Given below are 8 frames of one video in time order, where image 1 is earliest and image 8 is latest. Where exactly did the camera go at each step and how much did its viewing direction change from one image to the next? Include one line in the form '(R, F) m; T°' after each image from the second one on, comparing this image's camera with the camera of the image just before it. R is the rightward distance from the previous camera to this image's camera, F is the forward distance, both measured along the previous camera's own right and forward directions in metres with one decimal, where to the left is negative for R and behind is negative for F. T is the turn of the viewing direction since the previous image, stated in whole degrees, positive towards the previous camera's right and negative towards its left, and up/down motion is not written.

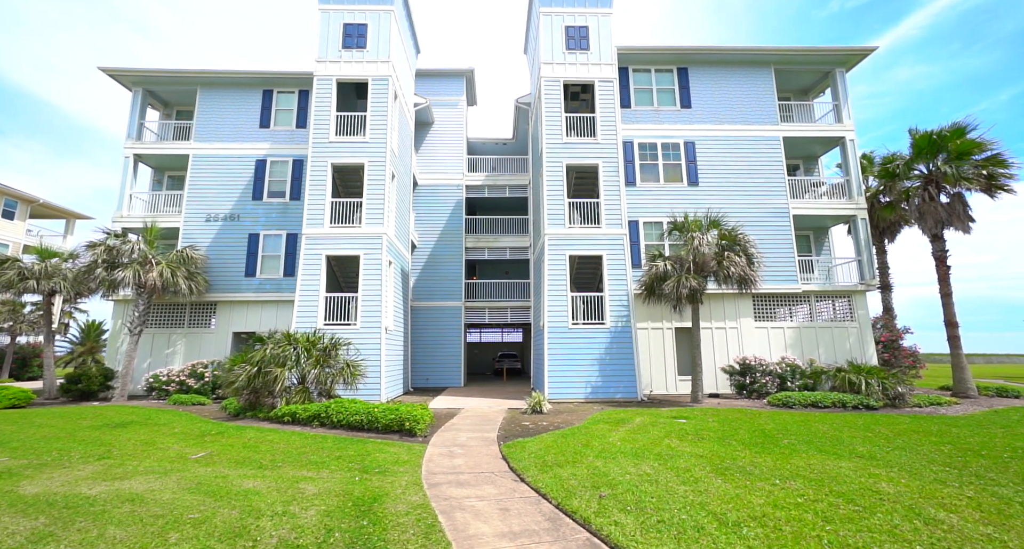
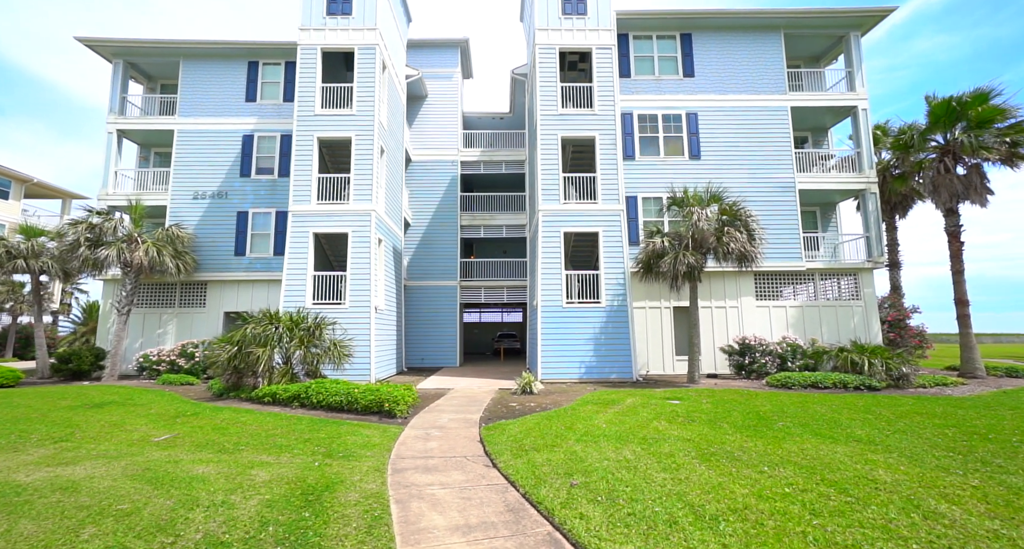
(+0.4, +0.4) m; -1°
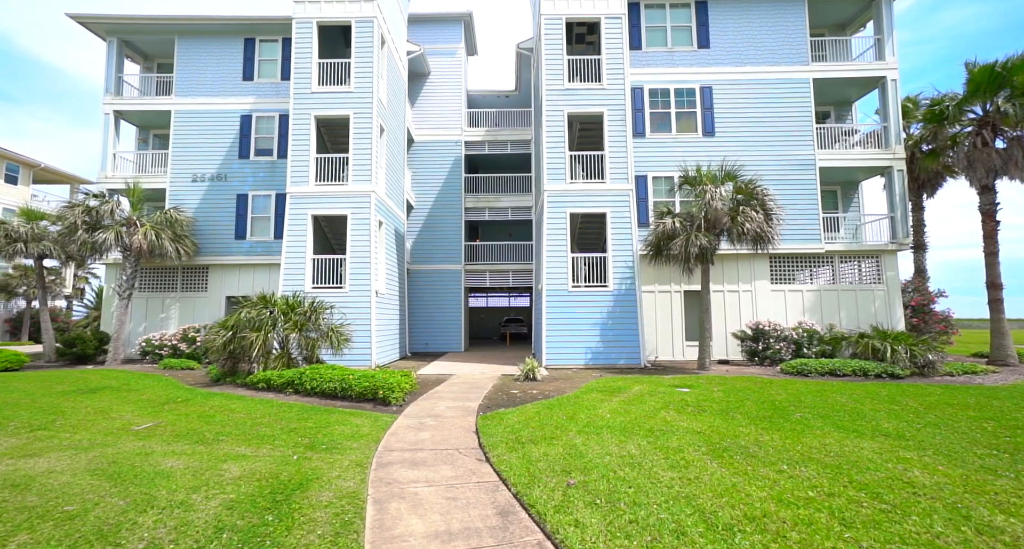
(+0.2, +0.4) m; -1°
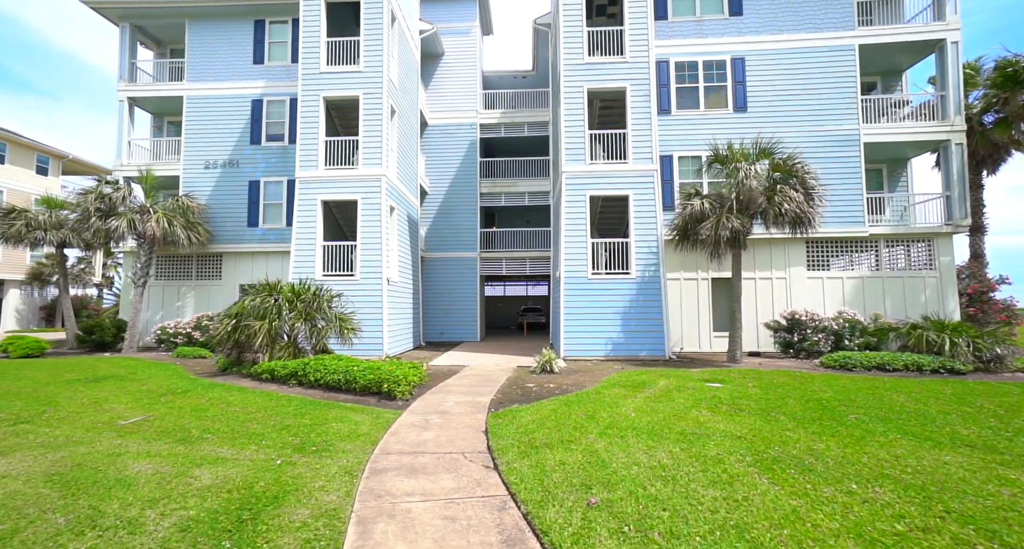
(+0.1, +0.6) m; -2°
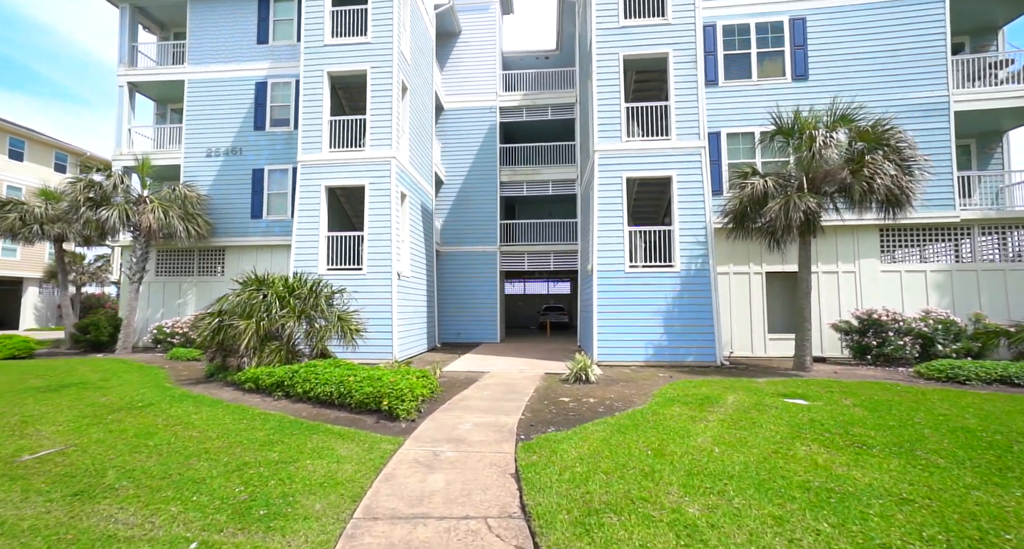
(-0.2, +1.4) m; -2°
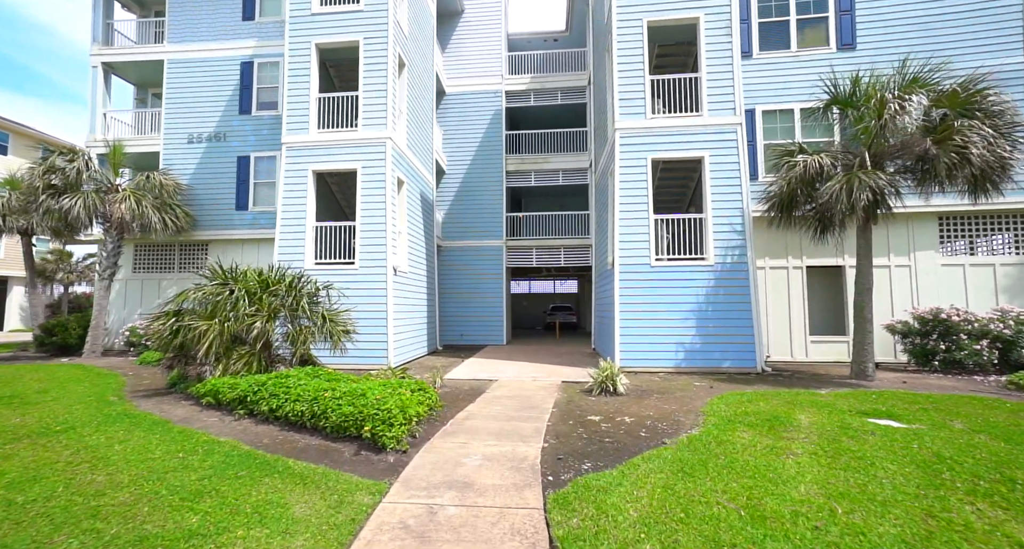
(-0.2, +1.2) m; 0°
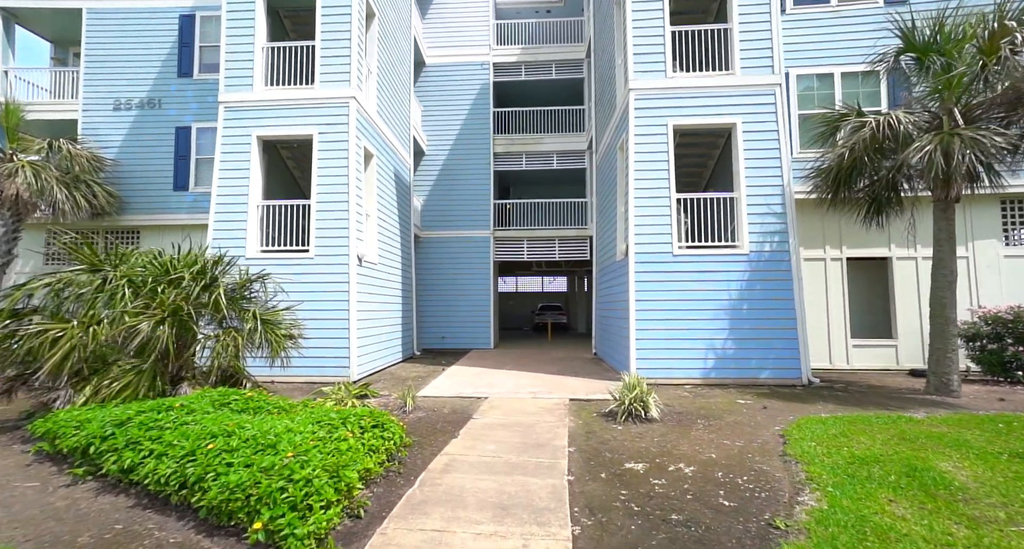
(-0.2, +1.8) m; +2°
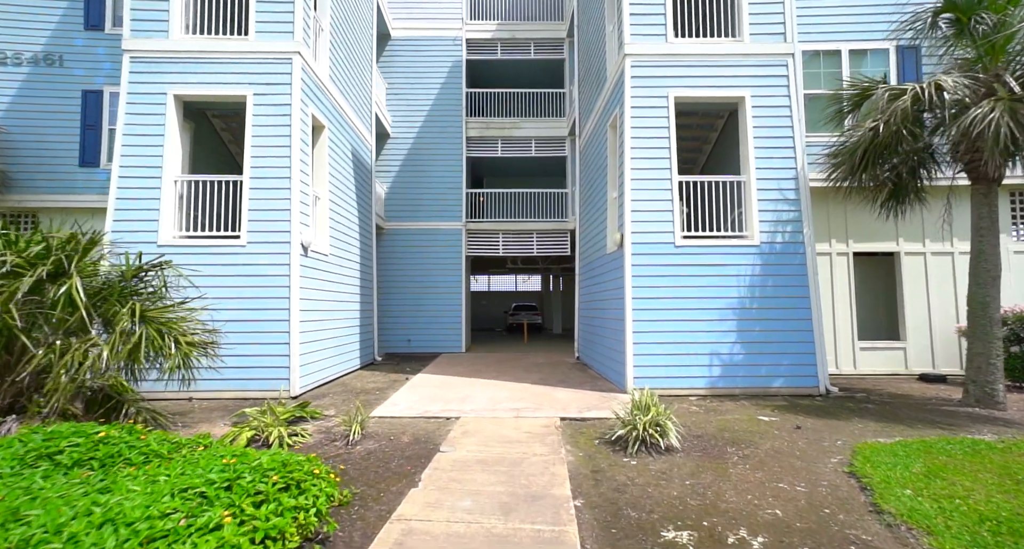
(-0.1, +1.2) m; +4°
